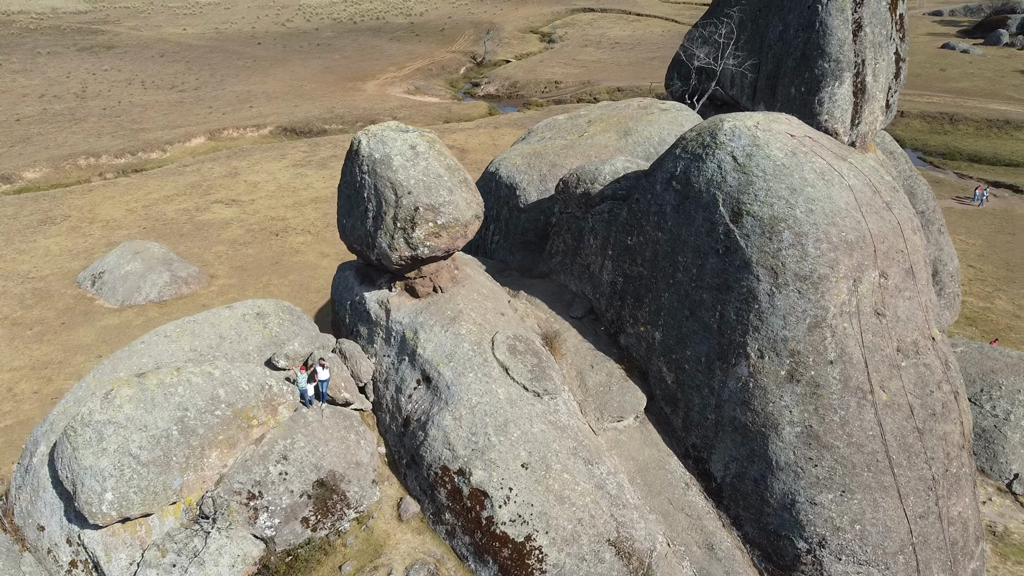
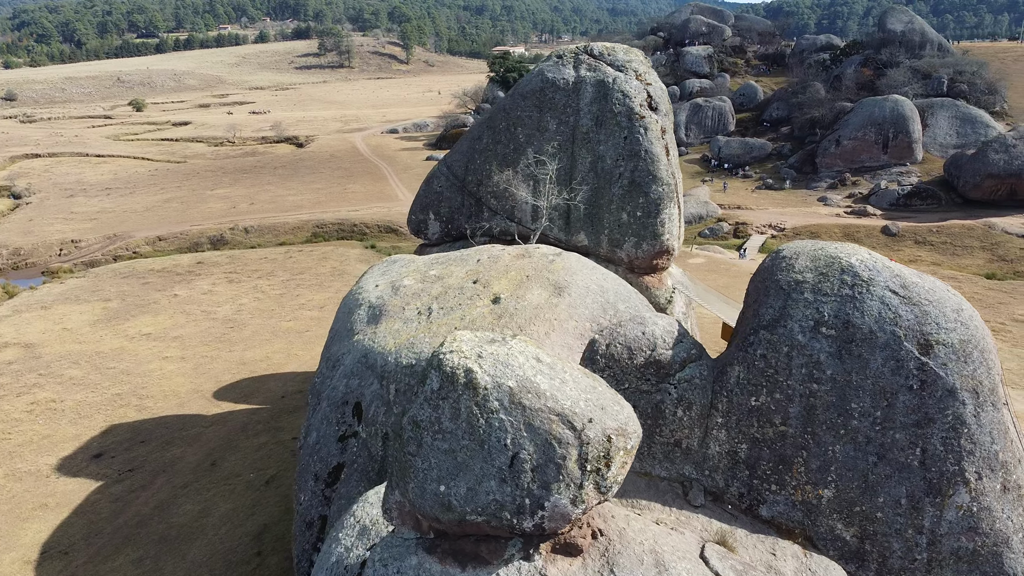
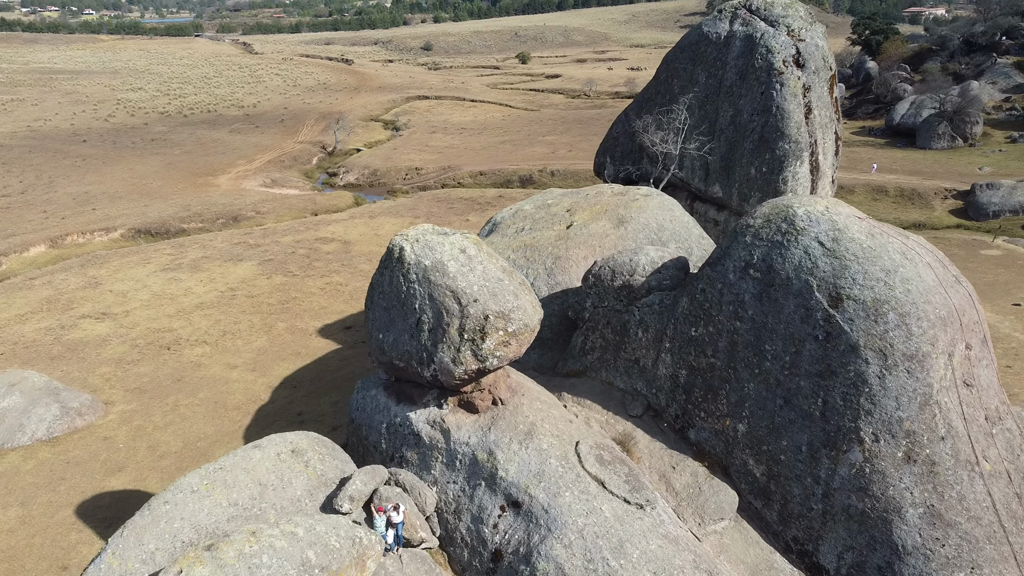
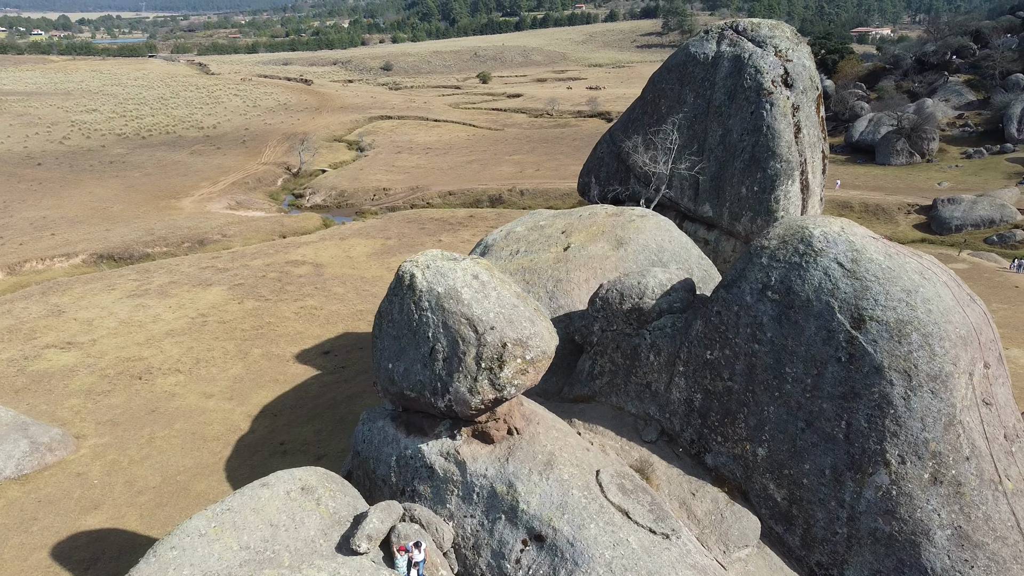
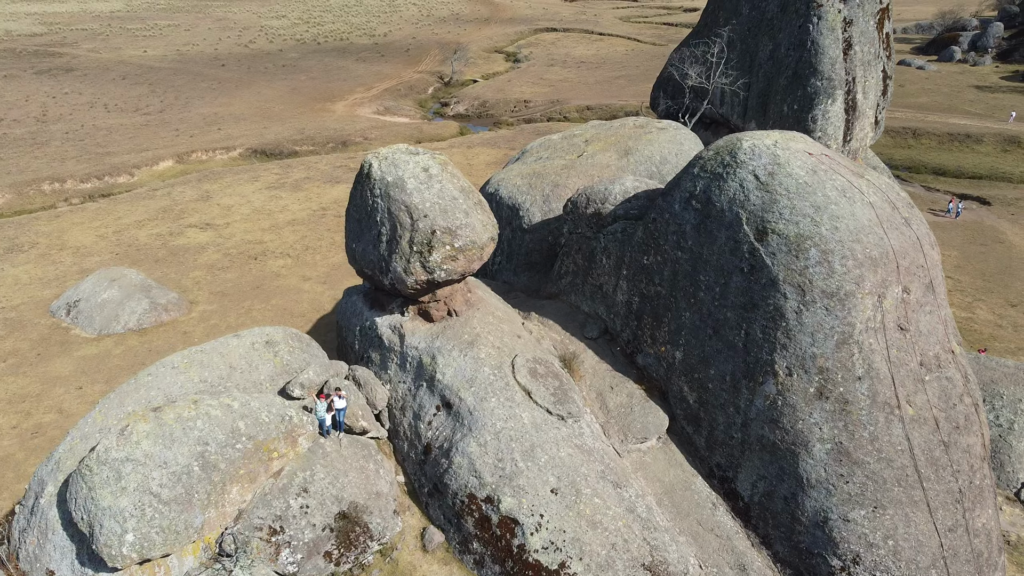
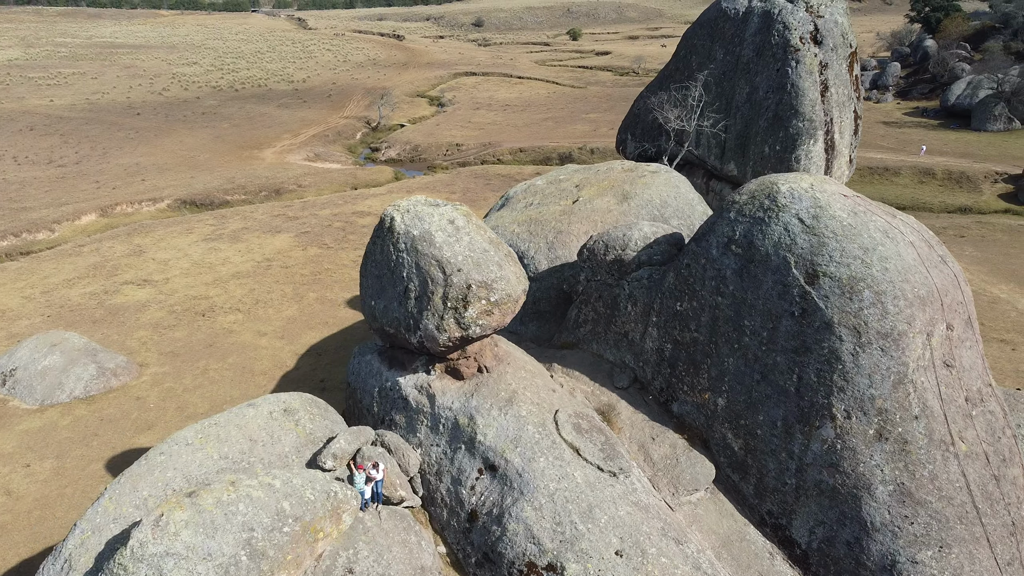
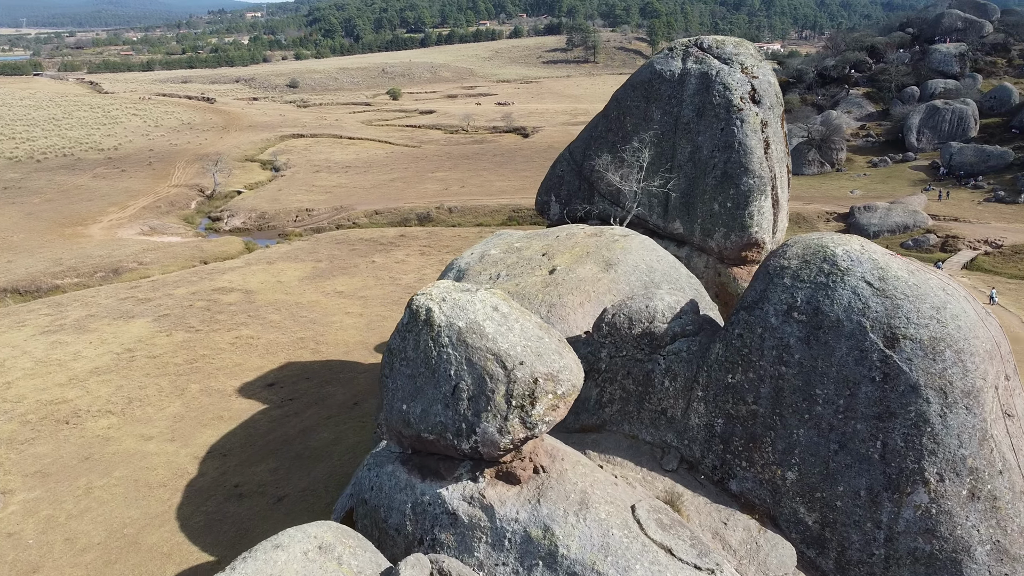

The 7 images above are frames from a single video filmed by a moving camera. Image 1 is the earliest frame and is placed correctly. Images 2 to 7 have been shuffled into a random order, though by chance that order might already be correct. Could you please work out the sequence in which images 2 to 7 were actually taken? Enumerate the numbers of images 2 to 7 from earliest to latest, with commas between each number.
5, 6, 3, 4, 7, 2
